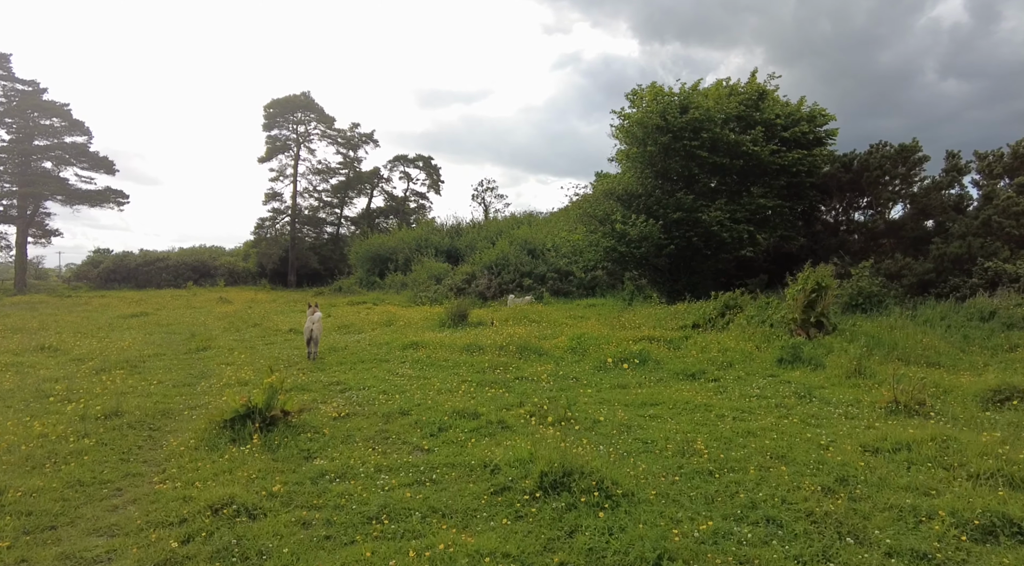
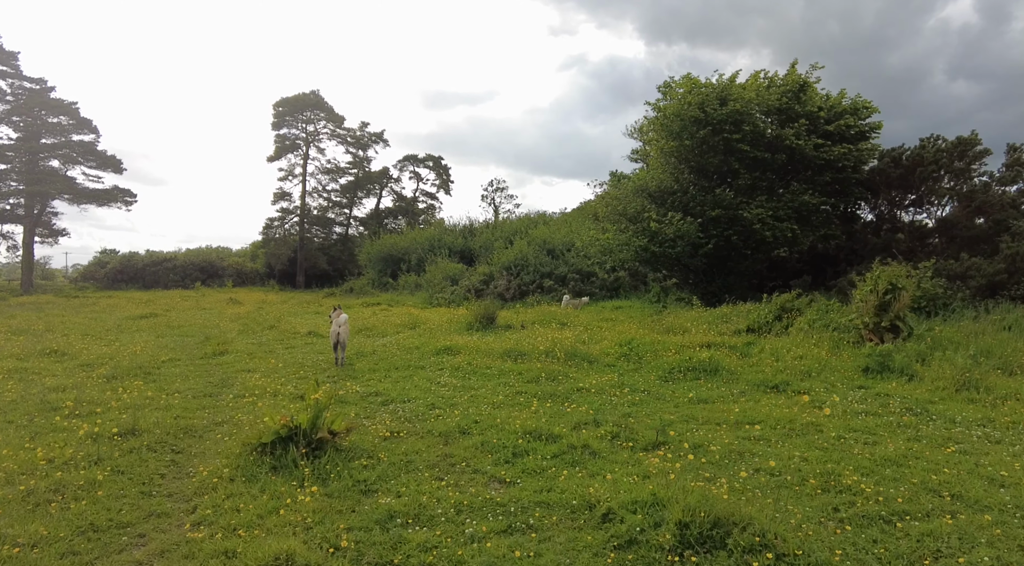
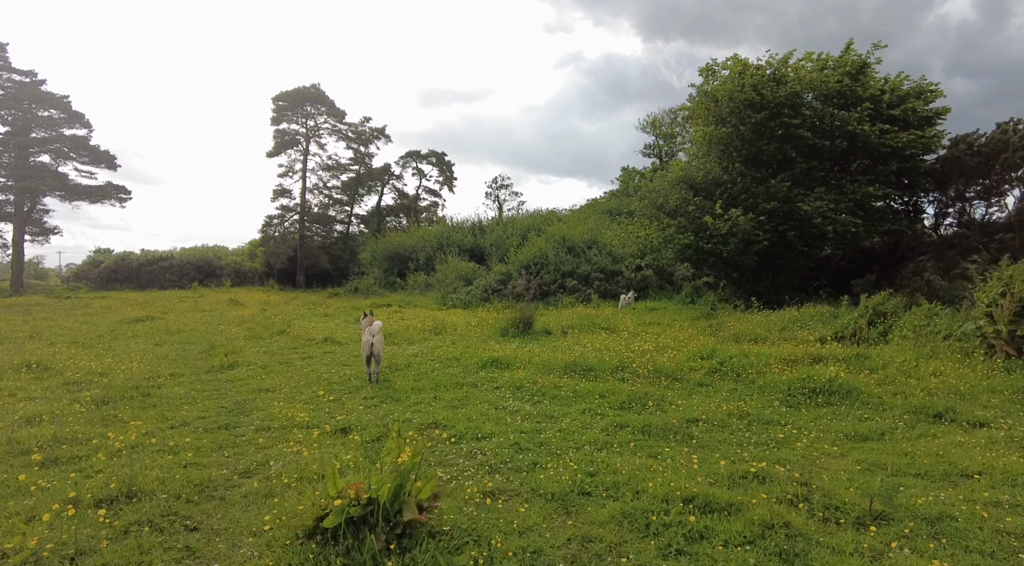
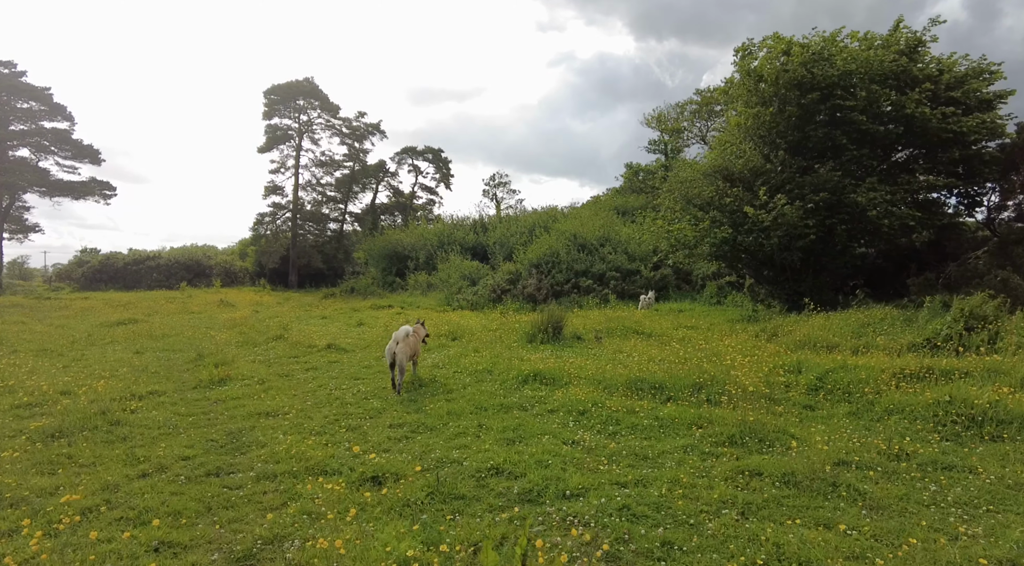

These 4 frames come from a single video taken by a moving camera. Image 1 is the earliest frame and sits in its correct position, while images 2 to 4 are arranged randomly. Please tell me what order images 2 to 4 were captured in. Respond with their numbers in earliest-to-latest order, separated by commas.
2, 3, 4
